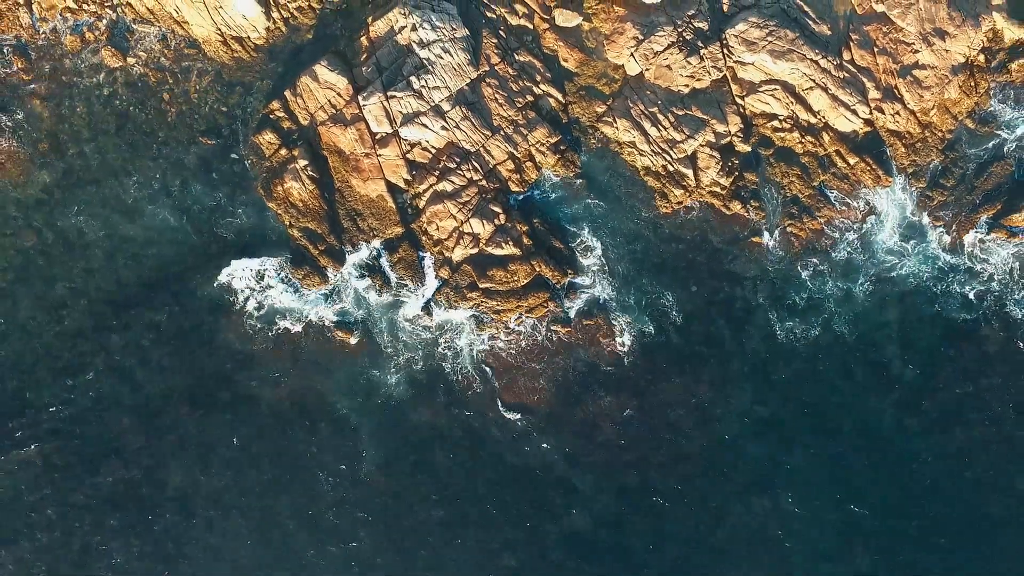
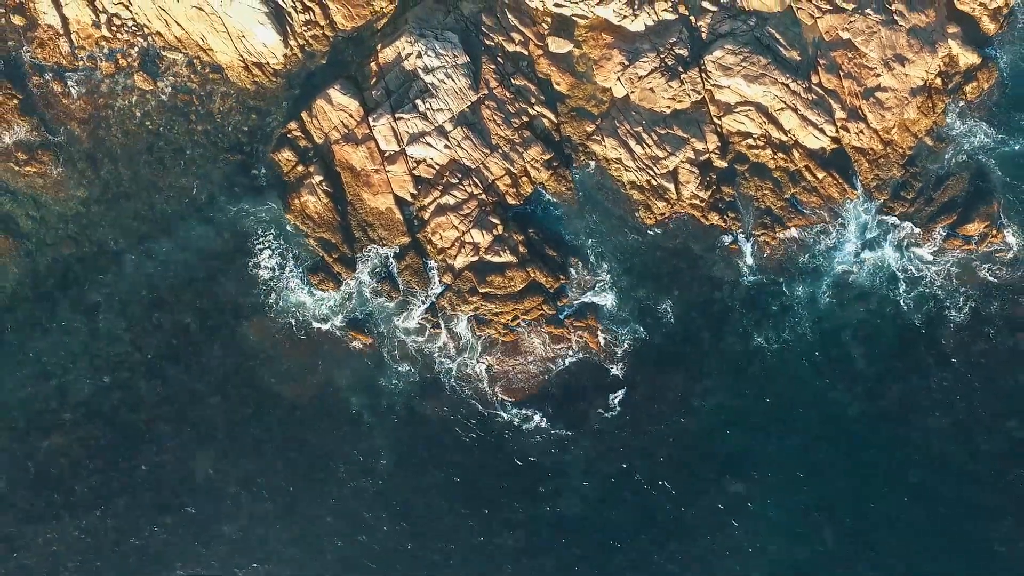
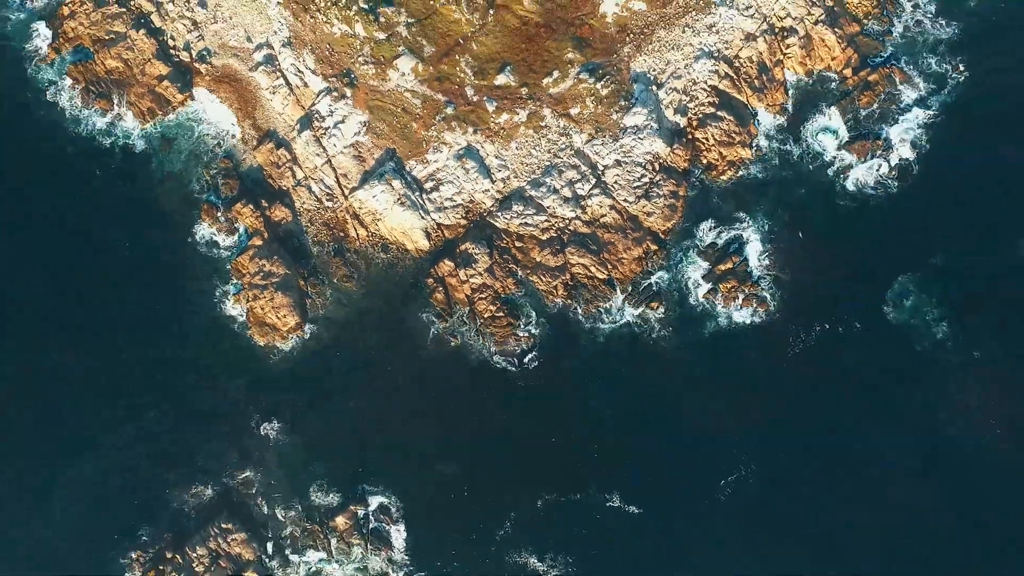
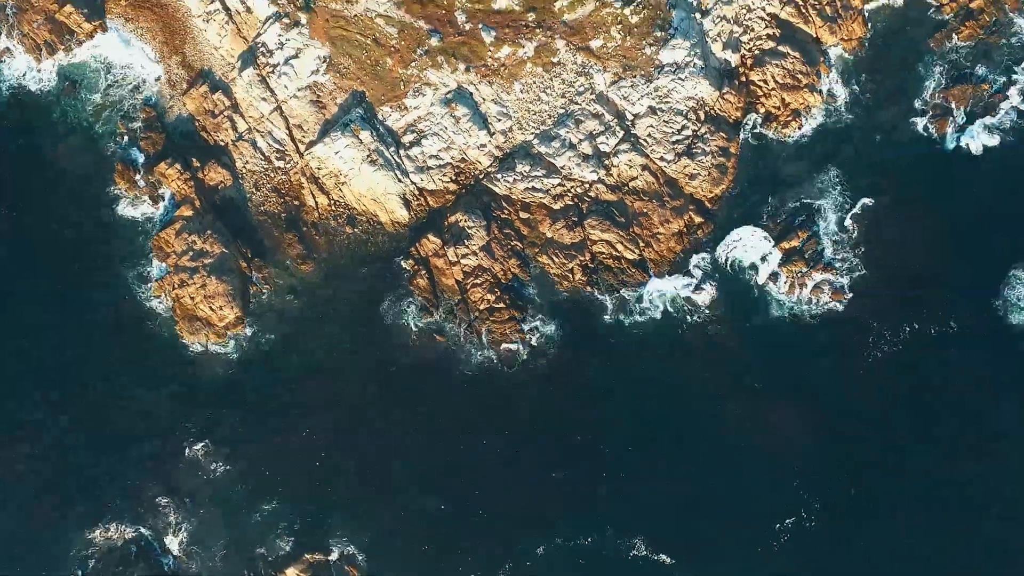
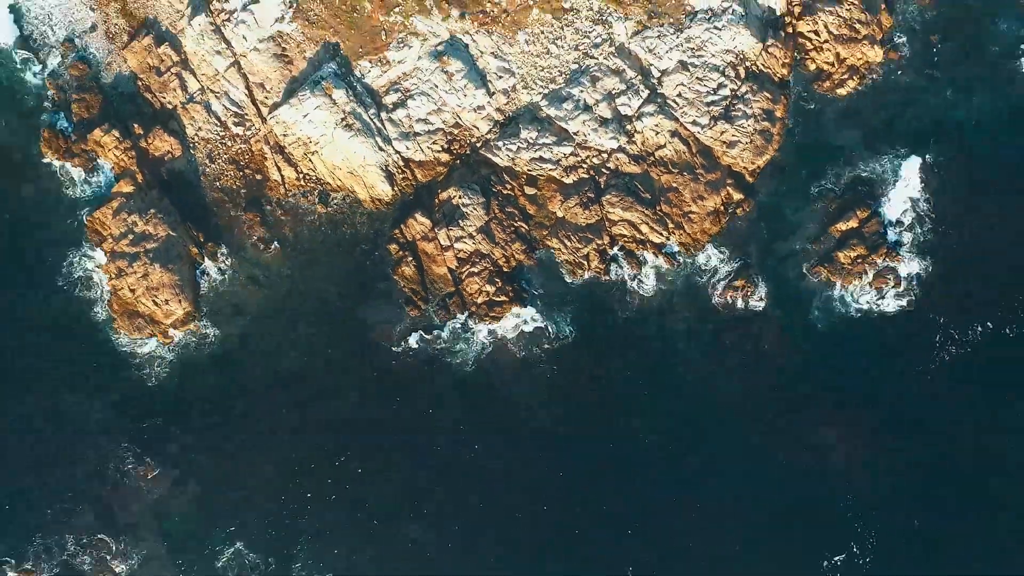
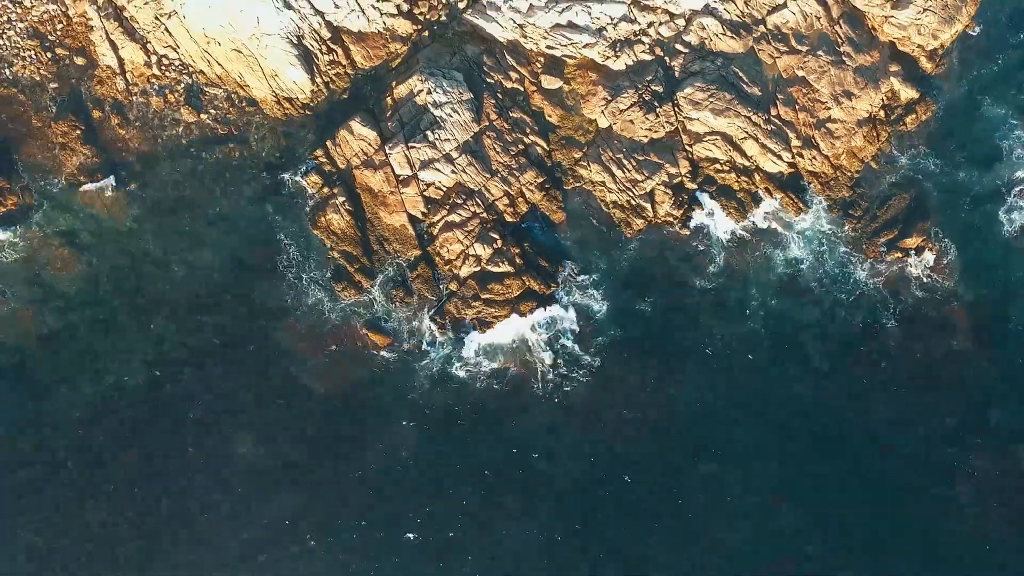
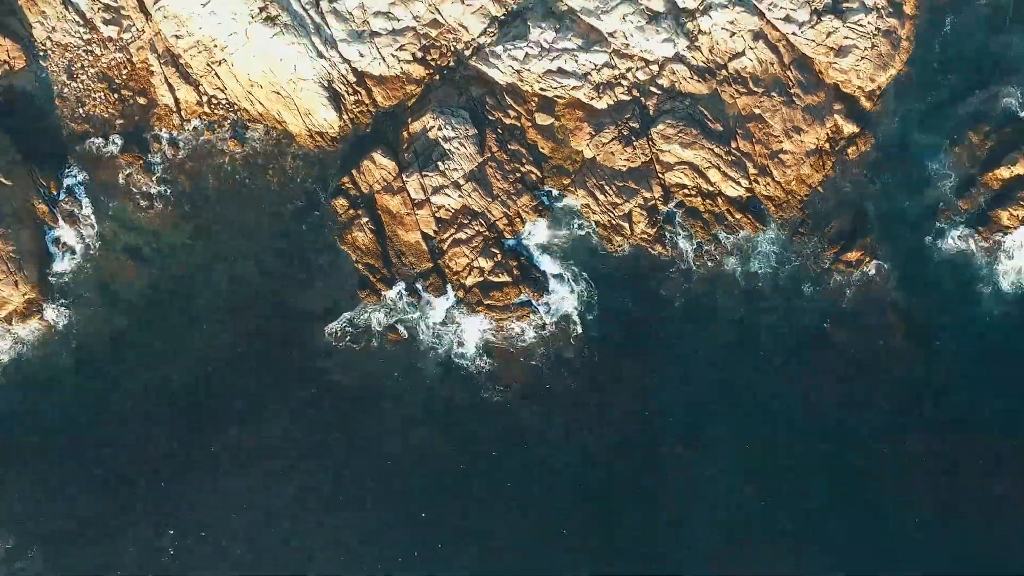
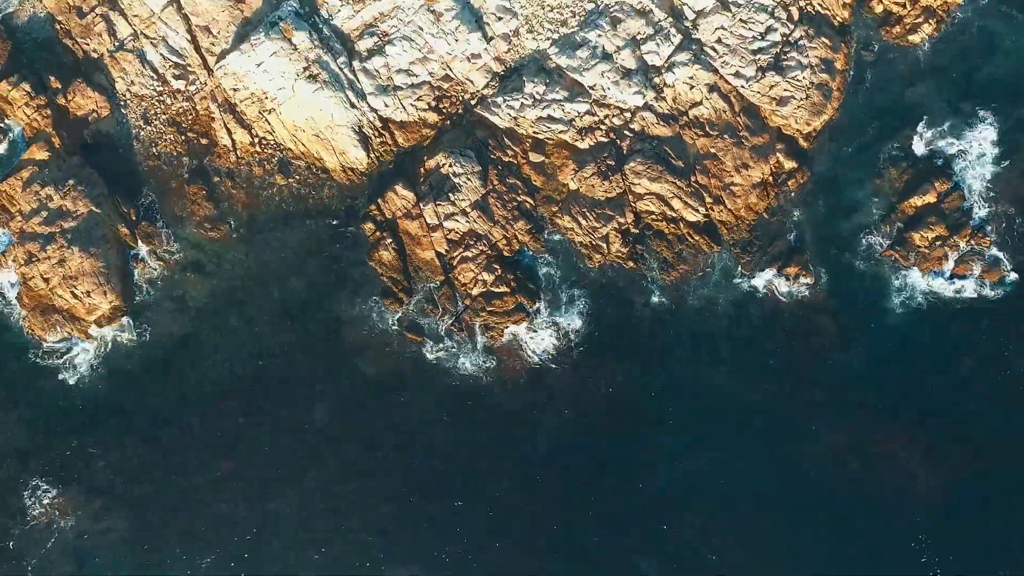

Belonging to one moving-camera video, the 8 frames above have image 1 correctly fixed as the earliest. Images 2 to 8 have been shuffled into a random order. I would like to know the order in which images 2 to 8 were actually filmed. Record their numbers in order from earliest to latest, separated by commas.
2, 6, 7, 8, 5, 4, 3
